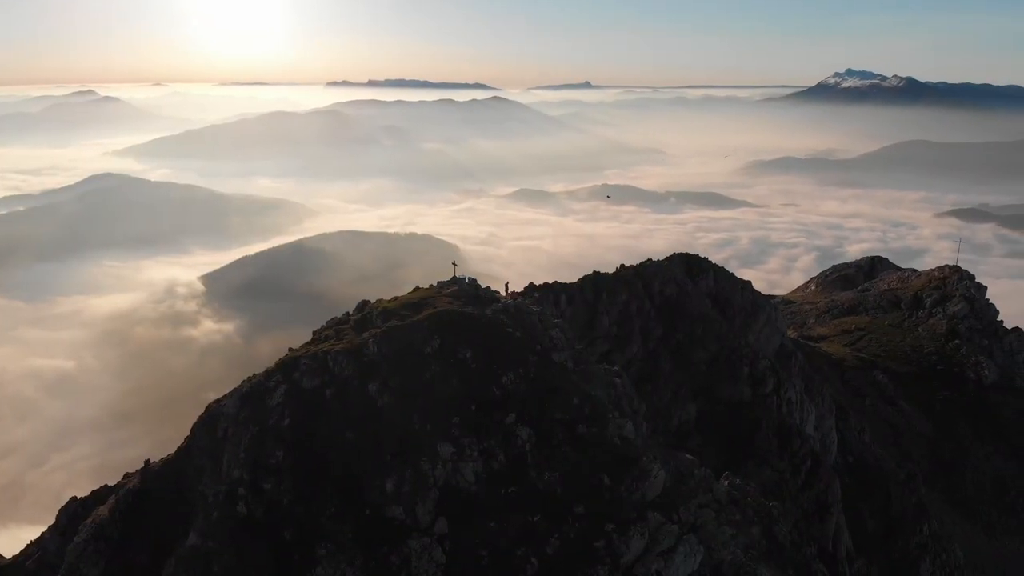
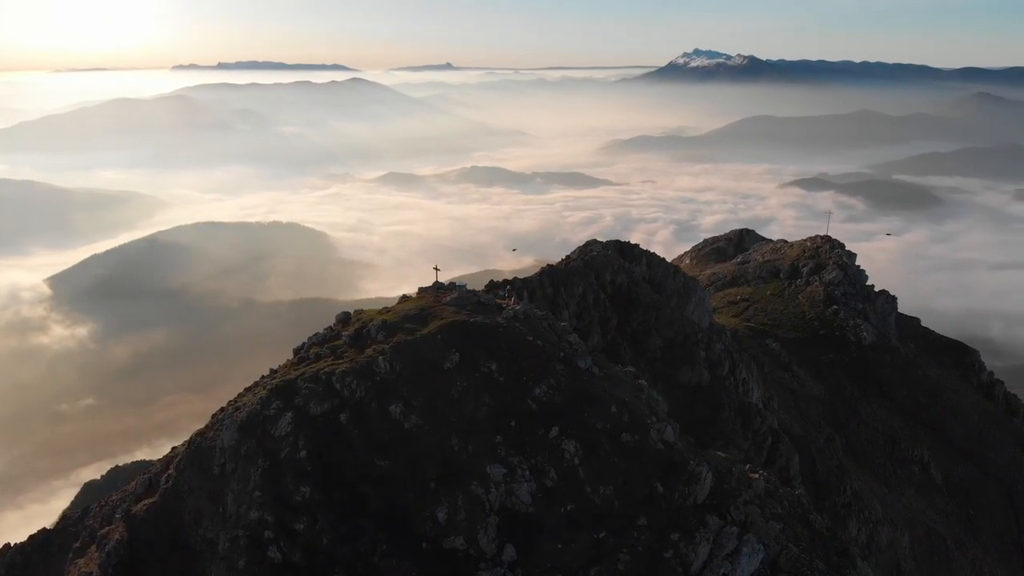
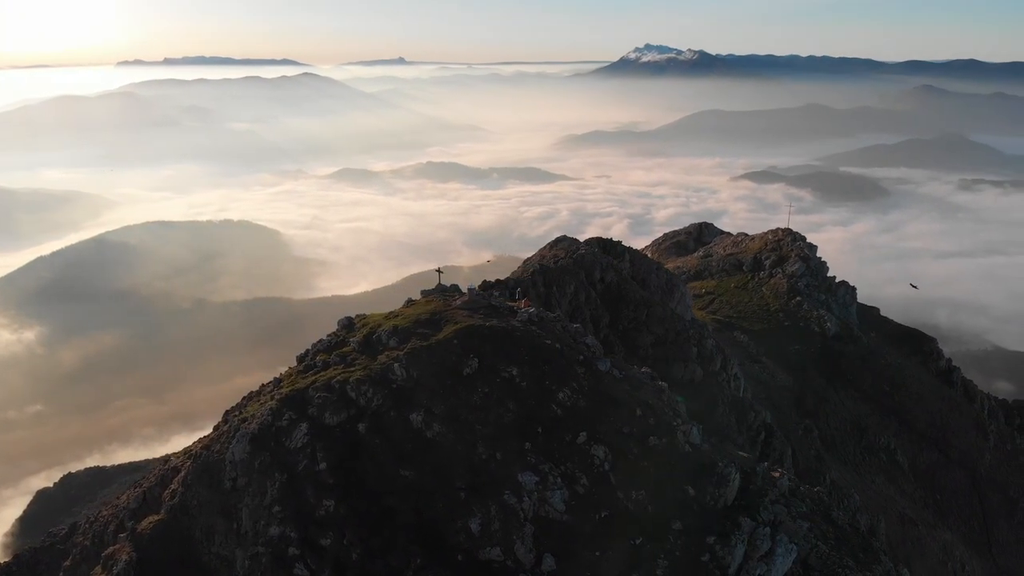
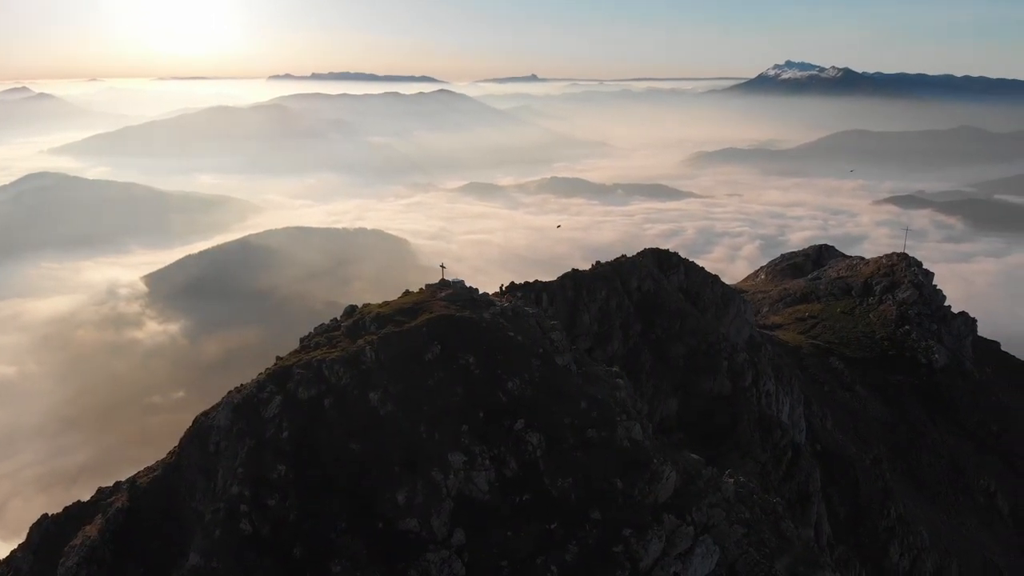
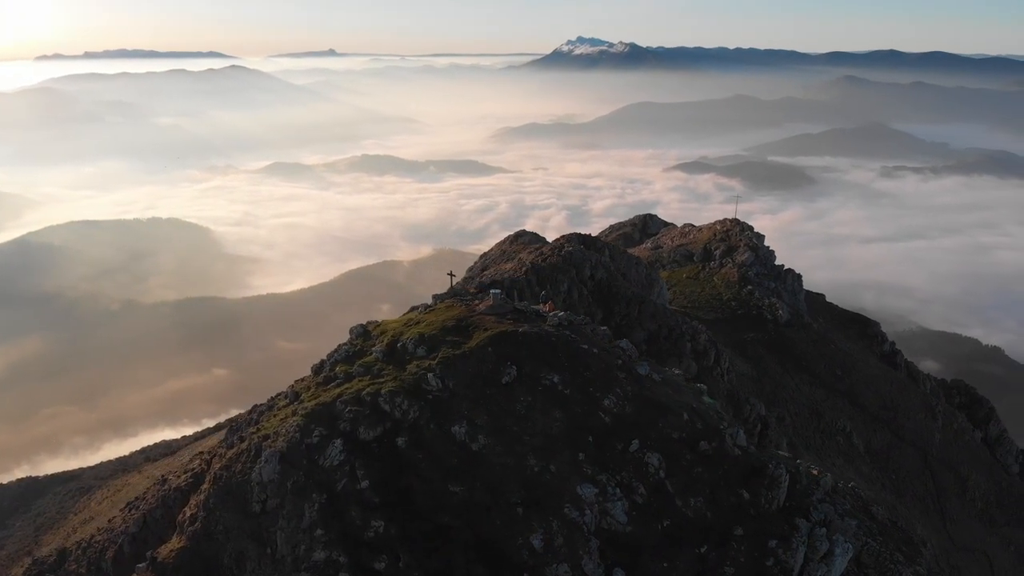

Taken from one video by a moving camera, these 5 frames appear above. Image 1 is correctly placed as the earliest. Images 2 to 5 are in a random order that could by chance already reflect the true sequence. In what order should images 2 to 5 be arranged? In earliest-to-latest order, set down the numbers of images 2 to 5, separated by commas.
4, 2, 3, 5
